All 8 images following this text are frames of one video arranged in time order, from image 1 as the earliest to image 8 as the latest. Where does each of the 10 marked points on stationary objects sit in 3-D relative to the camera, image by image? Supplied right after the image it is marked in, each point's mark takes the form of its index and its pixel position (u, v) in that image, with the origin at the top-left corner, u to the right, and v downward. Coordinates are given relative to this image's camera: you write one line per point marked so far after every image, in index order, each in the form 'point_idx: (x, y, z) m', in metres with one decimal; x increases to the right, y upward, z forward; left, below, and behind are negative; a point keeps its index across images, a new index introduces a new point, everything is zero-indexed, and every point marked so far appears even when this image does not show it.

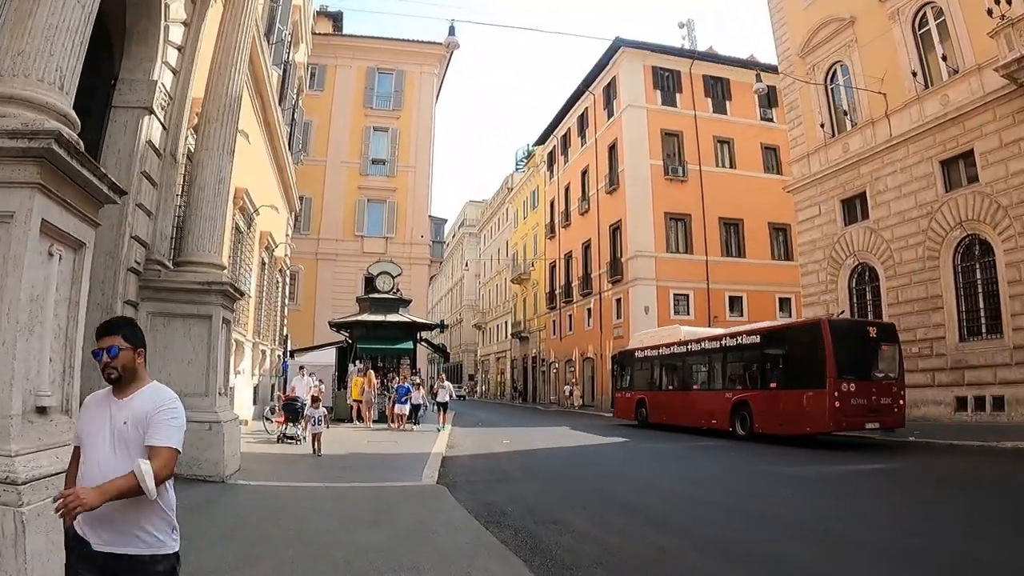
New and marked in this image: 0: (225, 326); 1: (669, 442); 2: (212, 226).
0: (-3.7, -0.5, +8.4) m
1: (+4.0, -3.8, +16.4) m
2: (-4.0, +0.8, +8.6) m
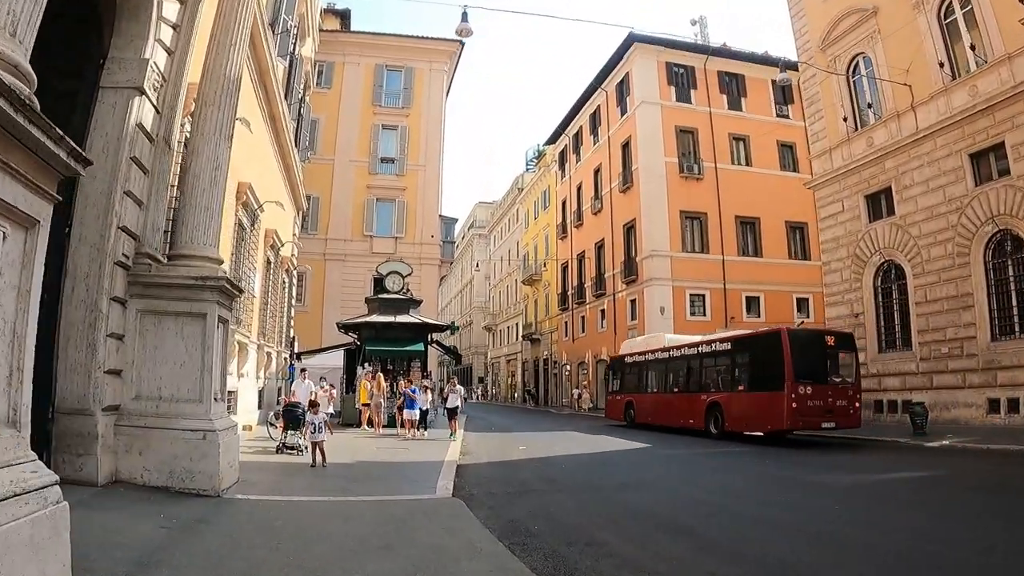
0: (-3.5, -0.4, +7.7) m
1: (+4.4, -3.8, +15.6) m
2: (-3.7, +0.9, +8.0) m
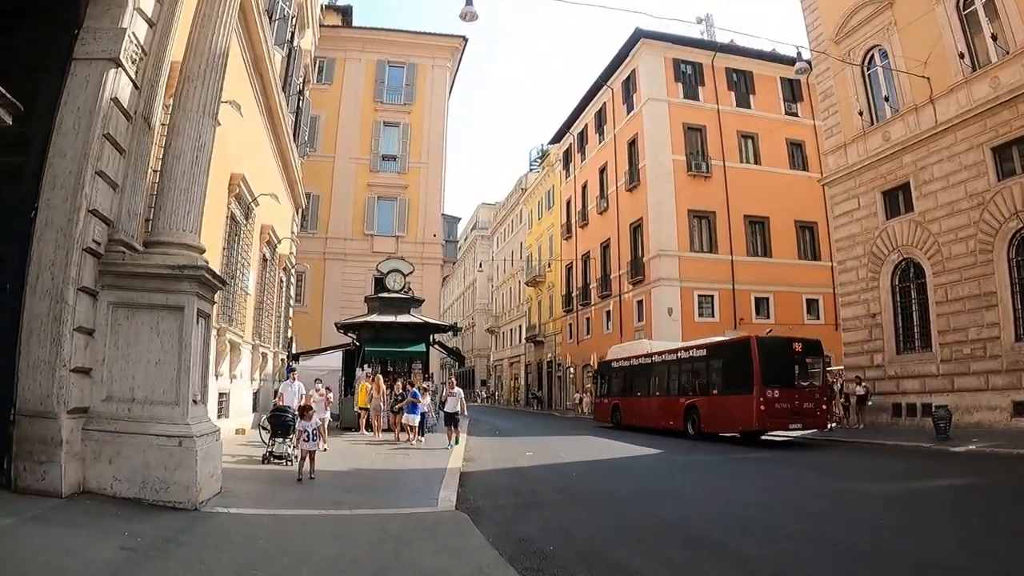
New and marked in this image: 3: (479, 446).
0: (-3.3, -0.3, +7.1) m
1: (+4.5, -3.7, +14.9) m
2: (-3.6, +1.0, +7.3) m
3: (-0.7, -3.5, +14.2) m
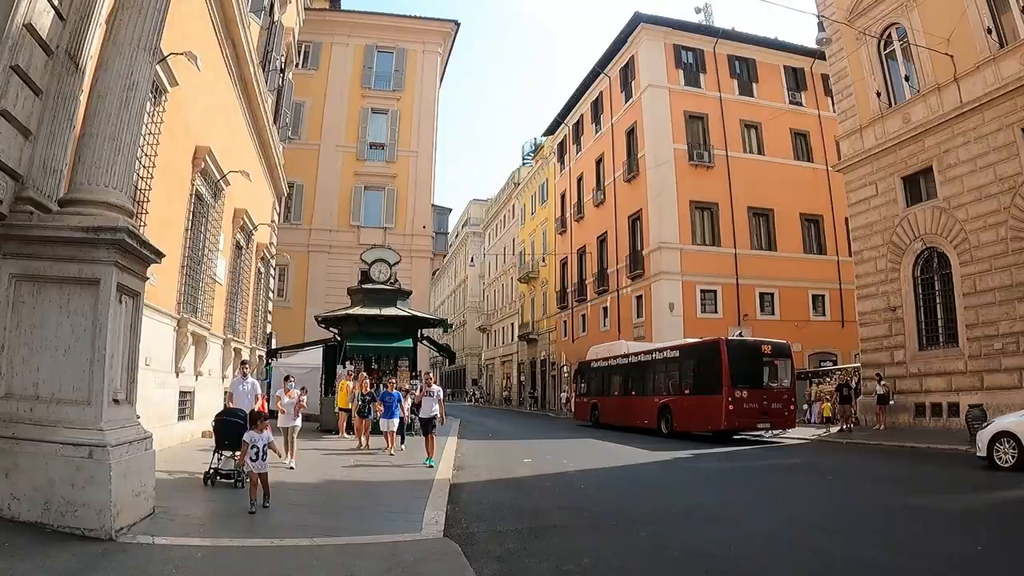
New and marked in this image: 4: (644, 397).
0: (-3.3, -0.1, +5.6) m
1: (+4.4, -3.5, +13.5) m
2: (-3.6, +1.2, +5.9) m
3: (-0.8, -3.2, +12.8) m
4: (+3.9, -3.2, +19.1) m
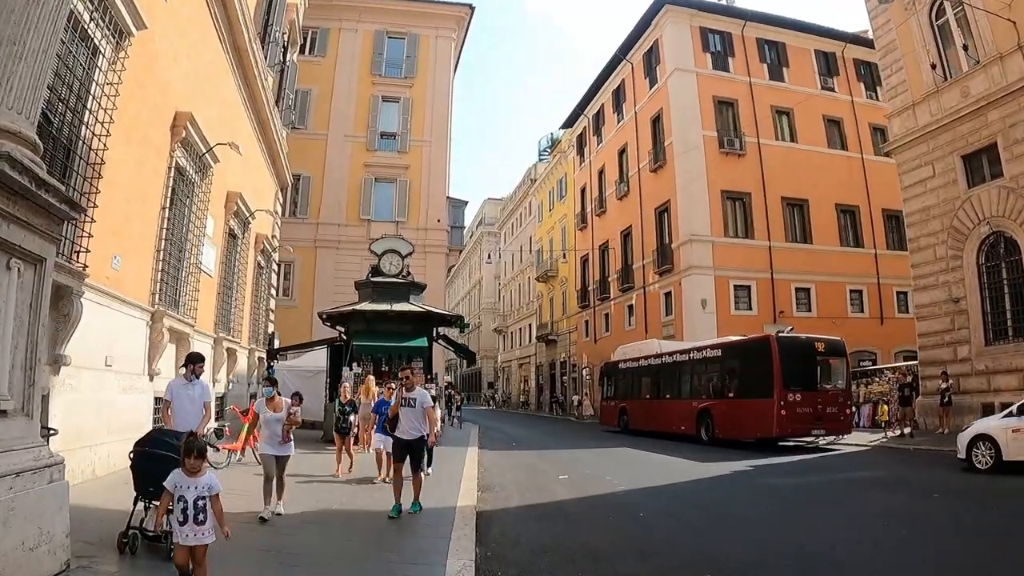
0: (-2.9, +0.1, +4.0) m
1: (+5.0, -3.3, +11.7) m
2: (-3.2, +1.5, +4.2) m
3: (-0.3, -3.0, +11.1) m
4: (+4.5, -3.0, +17.3) m
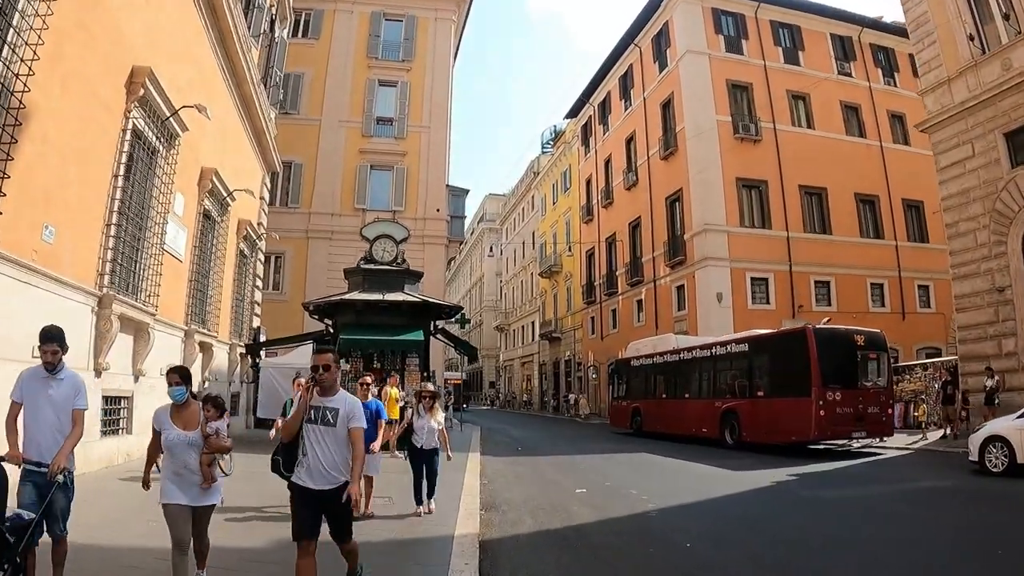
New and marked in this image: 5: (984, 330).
0: (-2.9, +0.4, +2.6) m
1: (+5.1, -3.0, +10.3) m
2: (-3.1, +1.7, +2.8) m
3: (-0.2, -2.8, +9.7) m
4: (+4.6, -2.7, +15.8) m
5: (+12.2, -1.1, +16.8) m
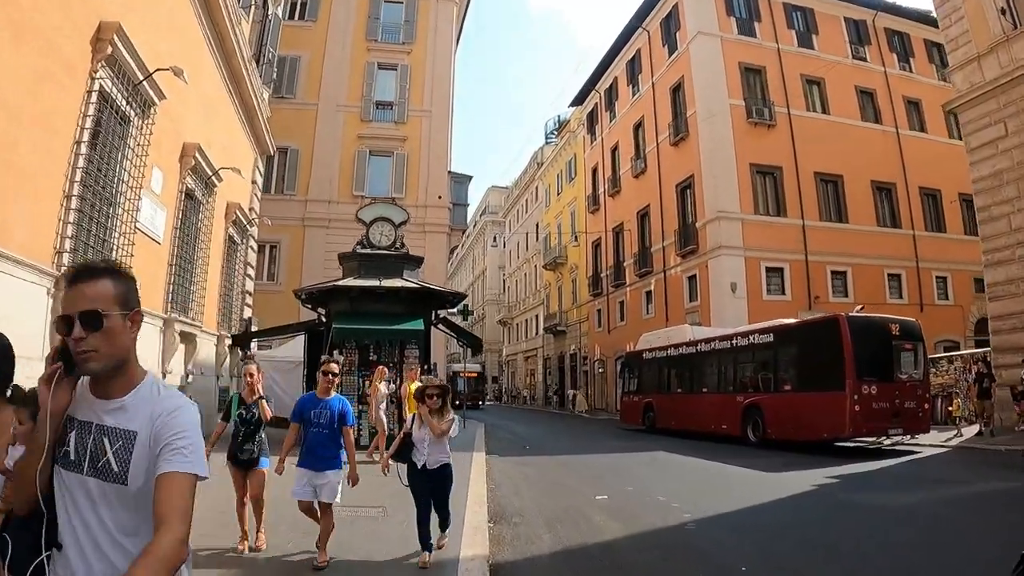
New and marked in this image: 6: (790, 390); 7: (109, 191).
0: (-2.7, +0.6, +1.7) m
1: (+5.2, -2.7, +9.4) m
2: (-3.0, +1.9, +1.9) m
3: (0.0, -2.5, +8.7) m
4: (+4.8, -2.4, +14.9) m
5: (+12.3, -0.8, +15.8) m
6: (+5.4, -2.0, +12.6) m
7: (-5.3, +1.3, +8.6) m
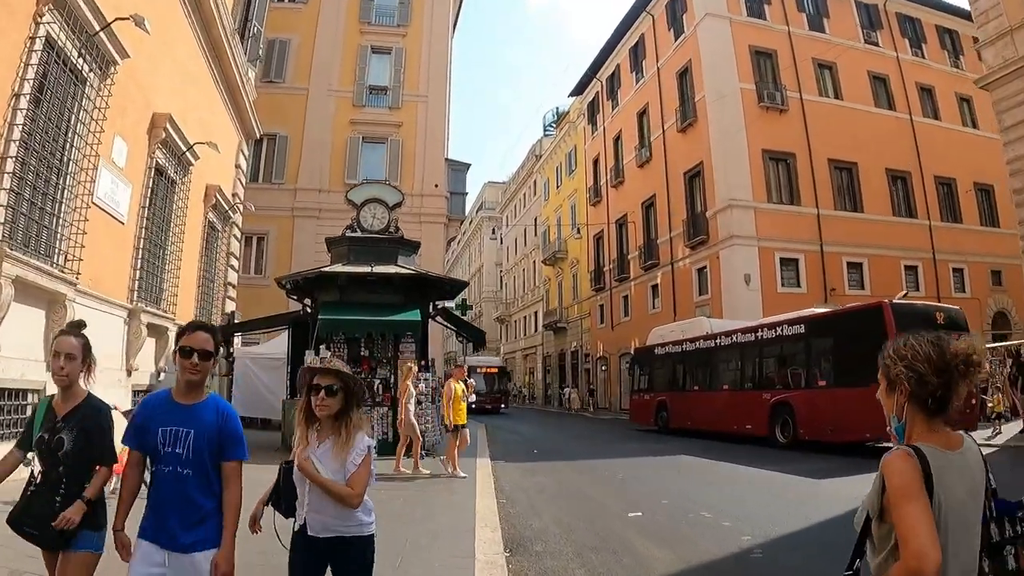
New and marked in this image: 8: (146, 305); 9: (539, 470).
0: (-2.6, +0.8, +0.5) m
1: (+5.3, -2.5, +8.3) m
2: (-2.9, +2.1, +0.7) m
3: (+0.1, -2.3, +7.6) m
4: (+4.9, -2.2, +13.8) m
5: (+12.4, -0.5, +14.7) m
6: (+5.5, -1.7, +11.4) m
7: (-5.2, +1.5, +7.4) m
8: (-5.6, -0.3, +9.9) m
9: (+0.4, -2.6, +9.5) m
